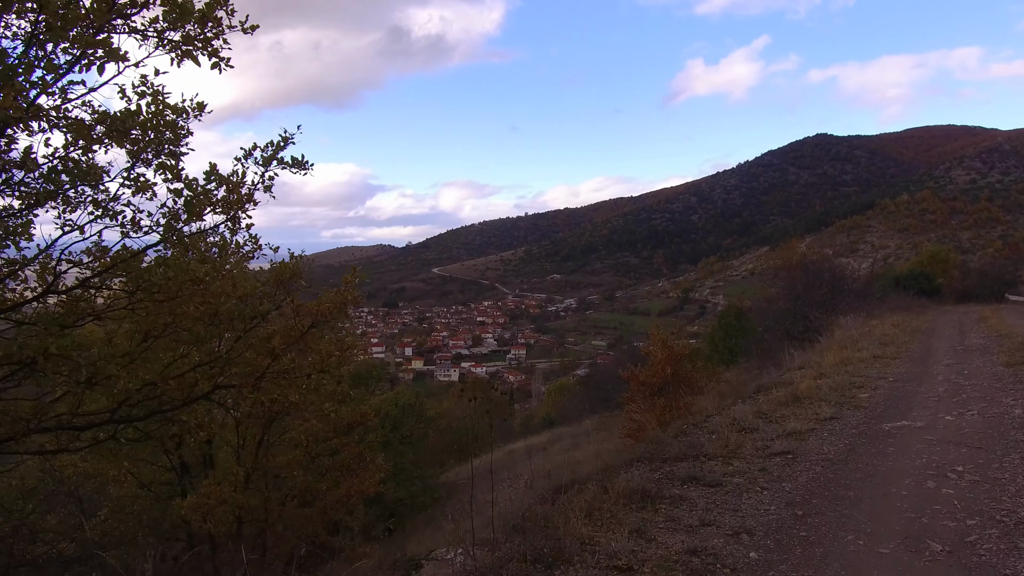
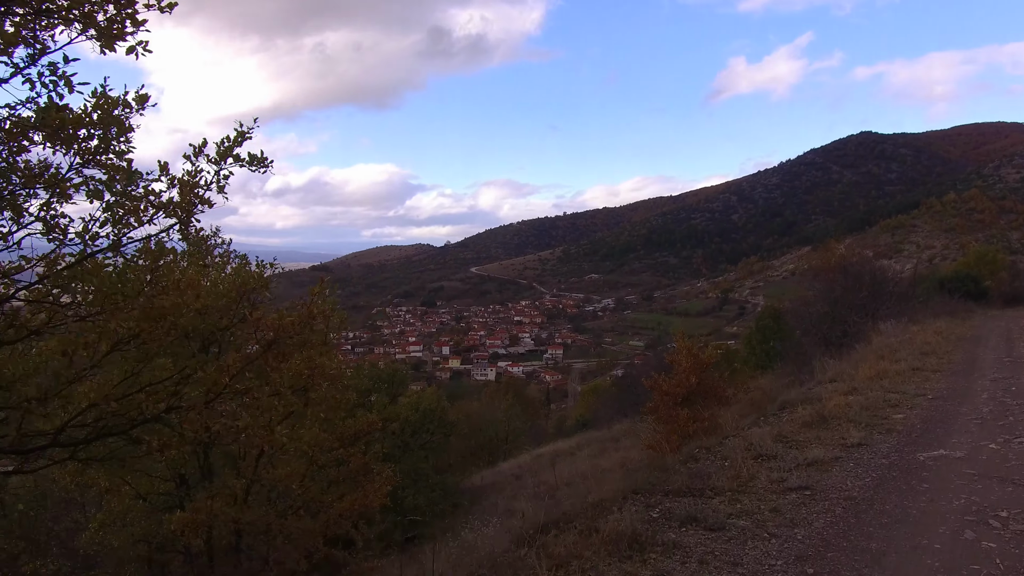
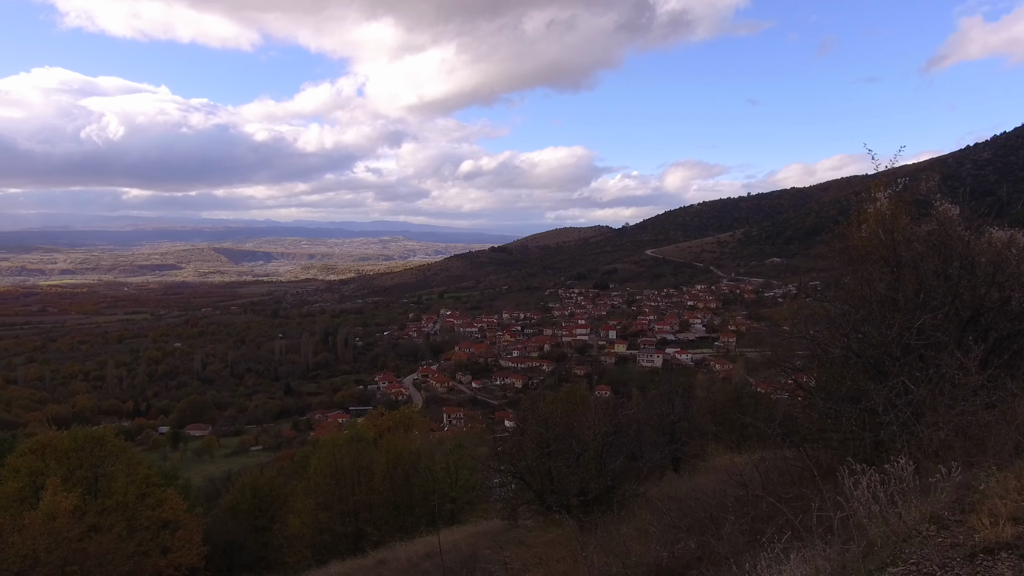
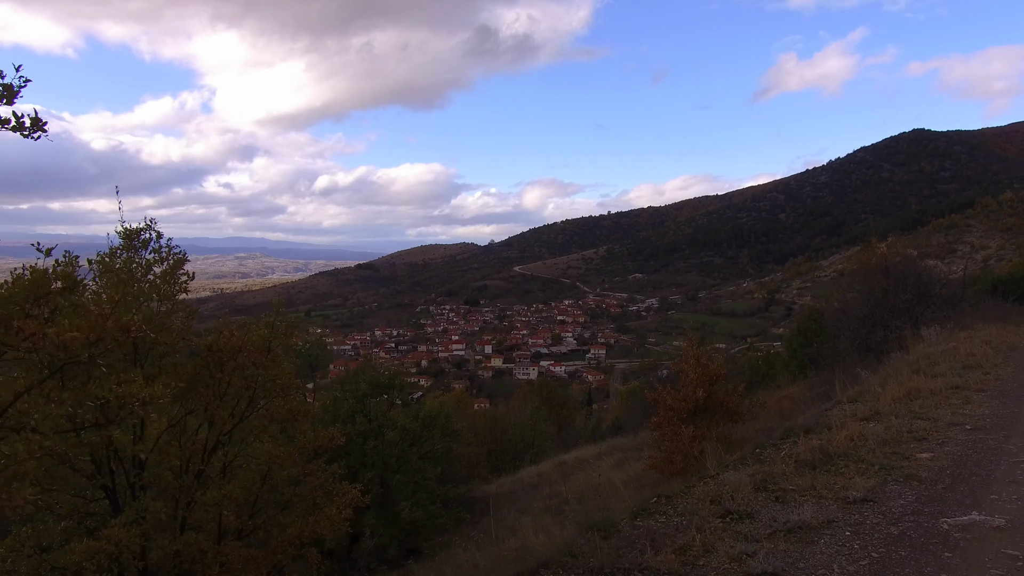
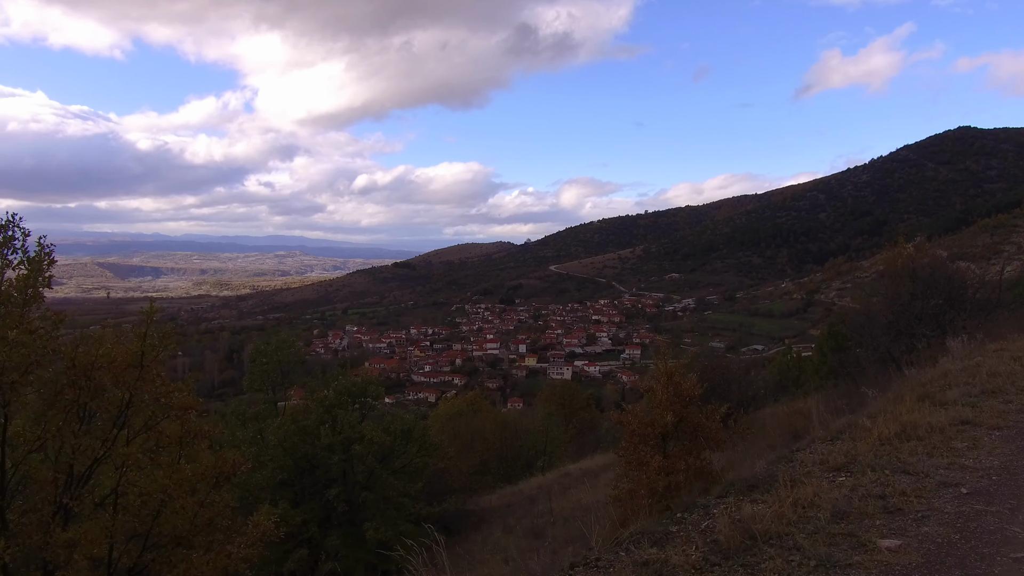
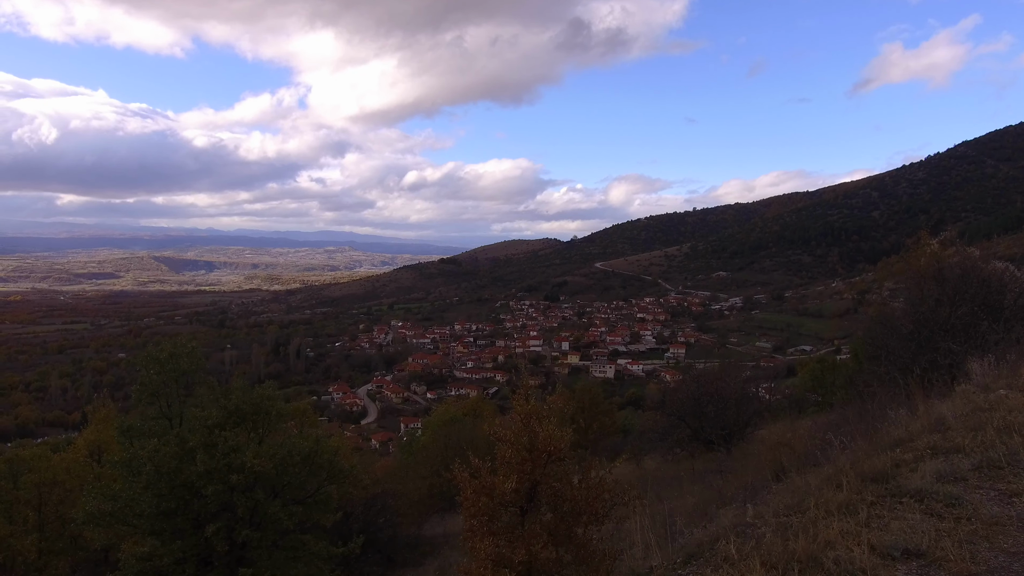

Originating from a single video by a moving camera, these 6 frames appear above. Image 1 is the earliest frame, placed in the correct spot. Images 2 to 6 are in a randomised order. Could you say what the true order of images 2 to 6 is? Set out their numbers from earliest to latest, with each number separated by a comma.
2, 4, 5, 6, 3
